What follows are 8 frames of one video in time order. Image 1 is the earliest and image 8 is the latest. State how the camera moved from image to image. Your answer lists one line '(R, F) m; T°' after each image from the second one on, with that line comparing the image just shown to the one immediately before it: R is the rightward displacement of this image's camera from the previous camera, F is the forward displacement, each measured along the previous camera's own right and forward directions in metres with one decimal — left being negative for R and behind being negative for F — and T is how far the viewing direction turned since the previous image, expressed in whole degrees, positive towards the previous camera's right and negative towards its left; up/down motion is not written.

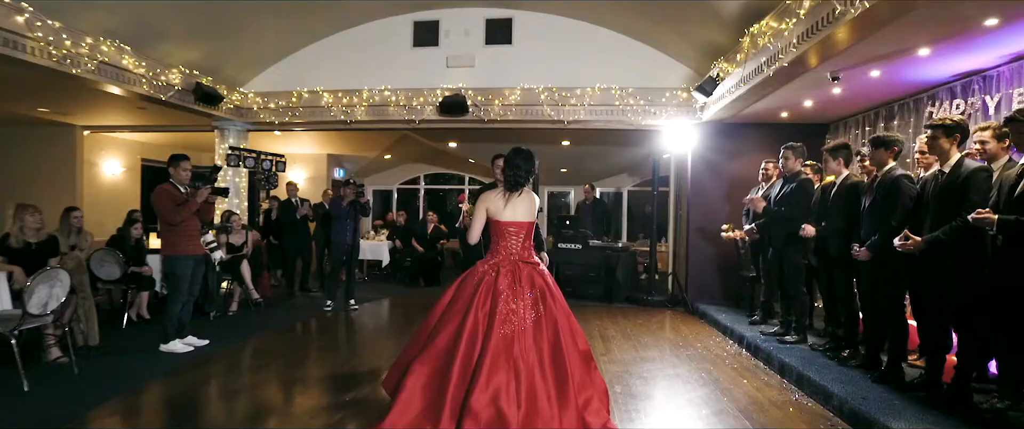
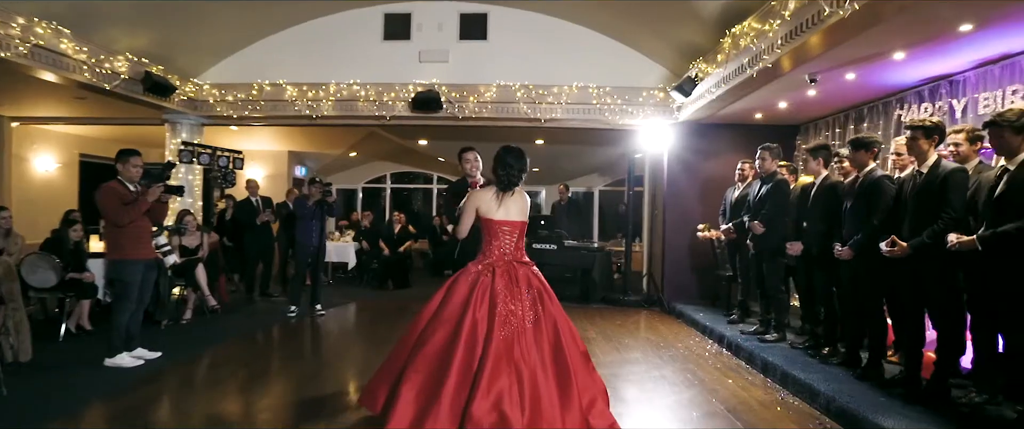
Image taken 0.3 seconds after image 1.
(-0.2, +0.2) m; +5°
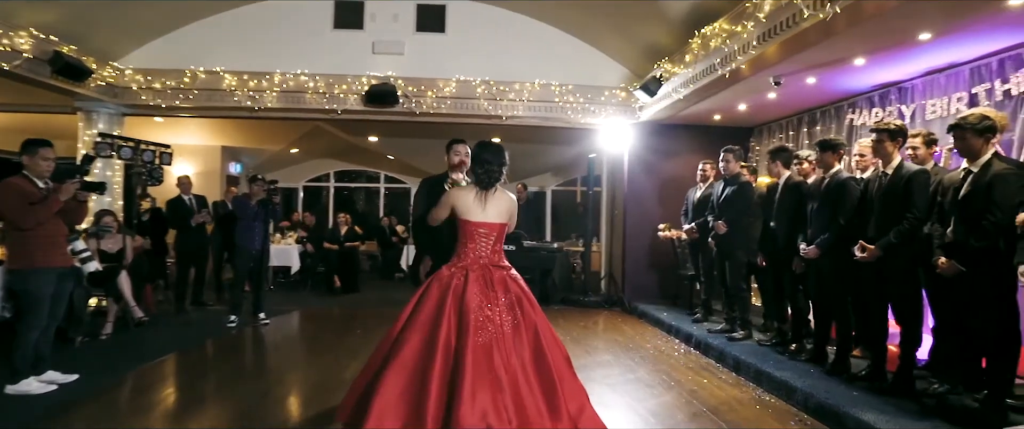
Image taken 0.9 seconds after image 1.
(-0.3, +0.2) m; +7°
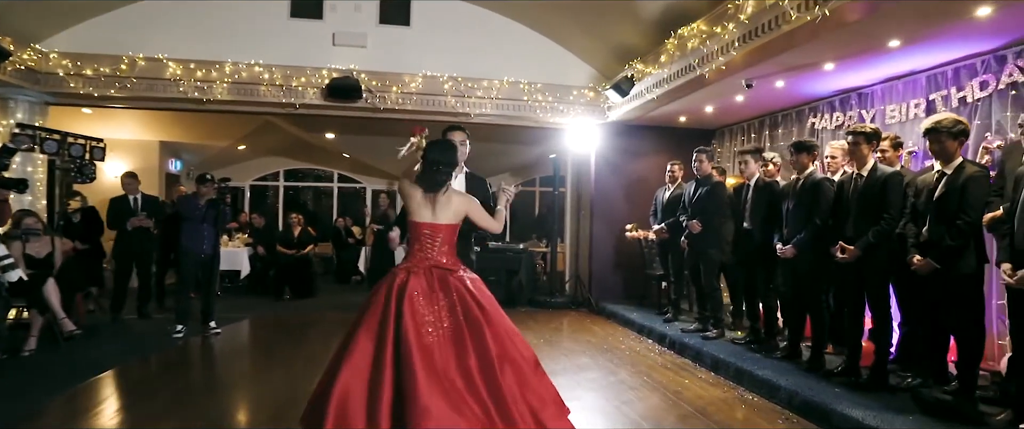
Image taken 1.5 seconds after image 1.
(-0.2, +0.2) m; +6°
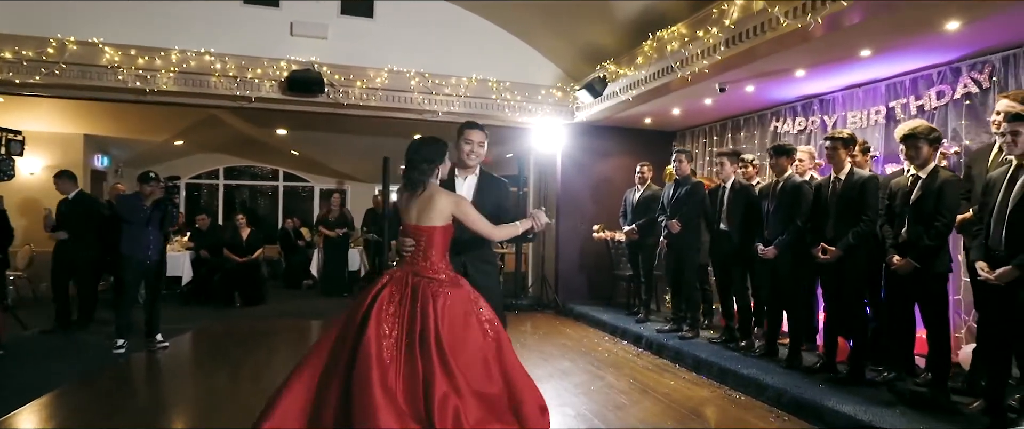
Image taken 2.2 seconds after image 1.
(-0.3, +0.1) m; +7°
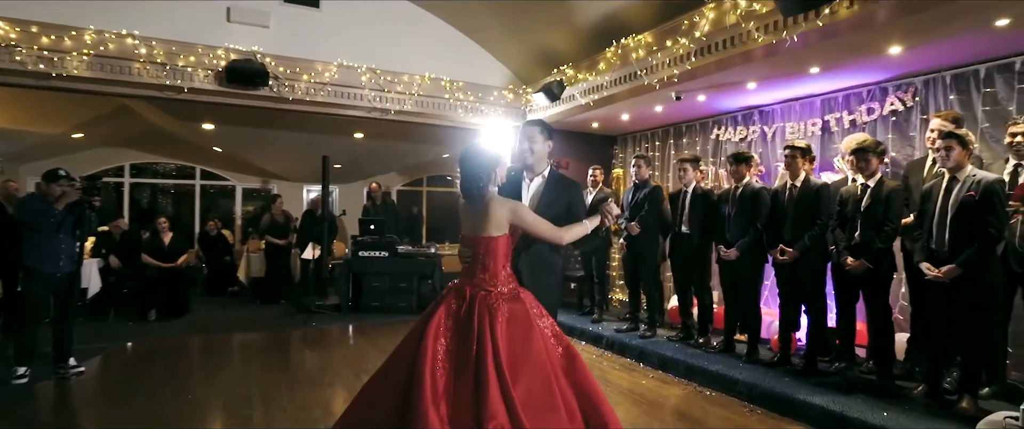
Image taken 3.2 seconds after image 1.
(-0.4, +0.1) m; +9°
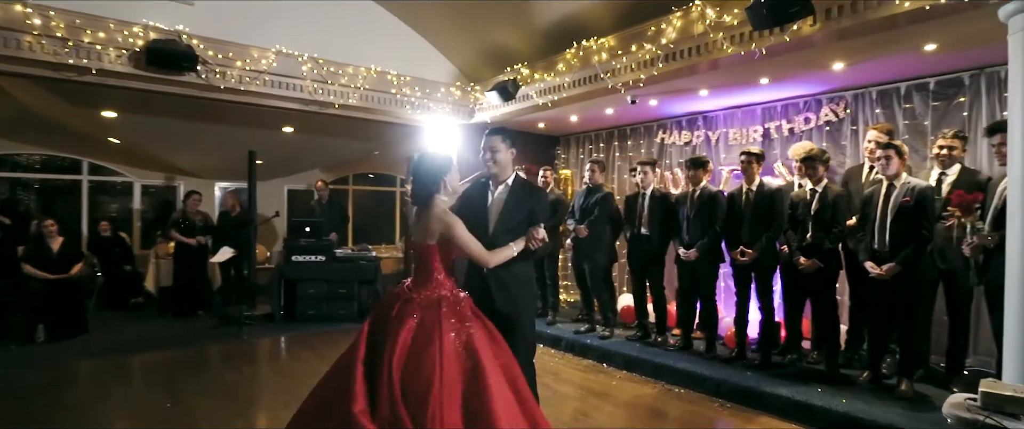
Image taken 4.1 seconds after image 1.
(-0.4, +0.2) m; +10°
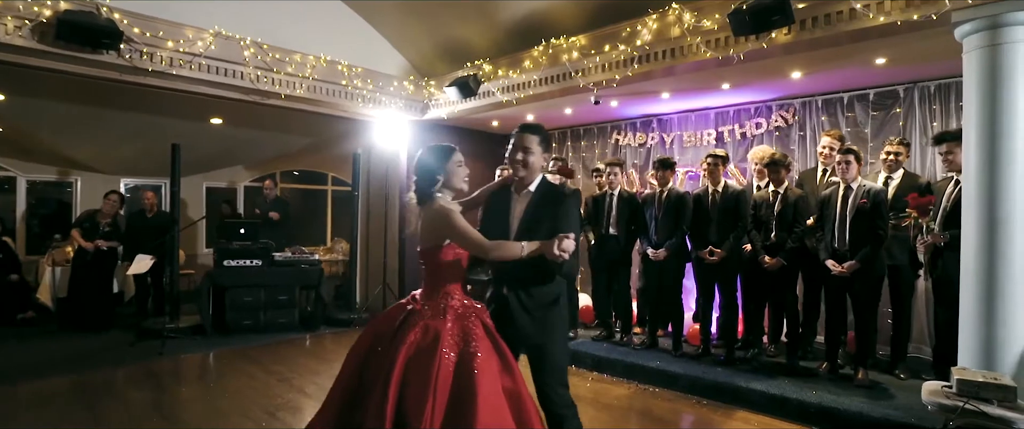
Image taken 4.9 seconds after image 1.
(-0.4, +0.2) m; +9°
